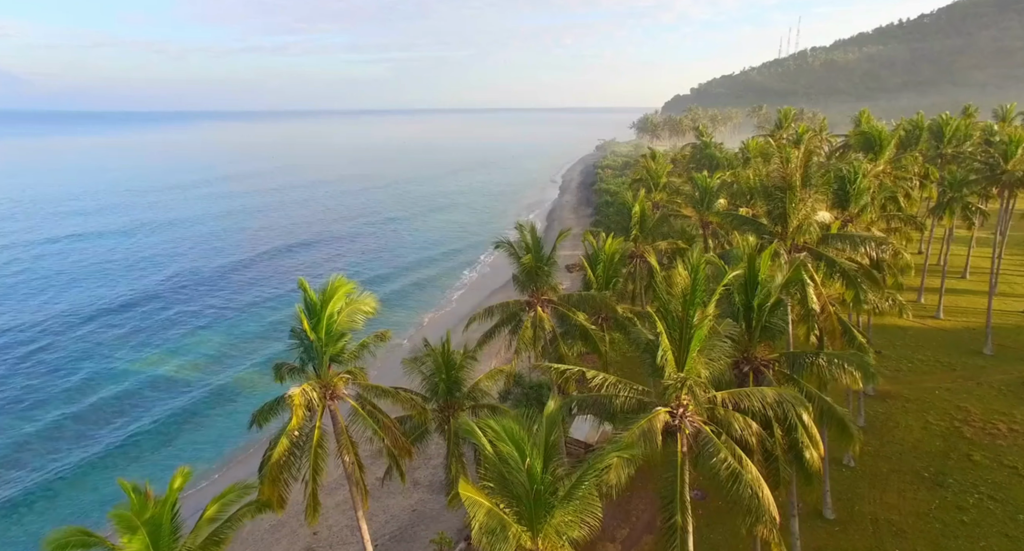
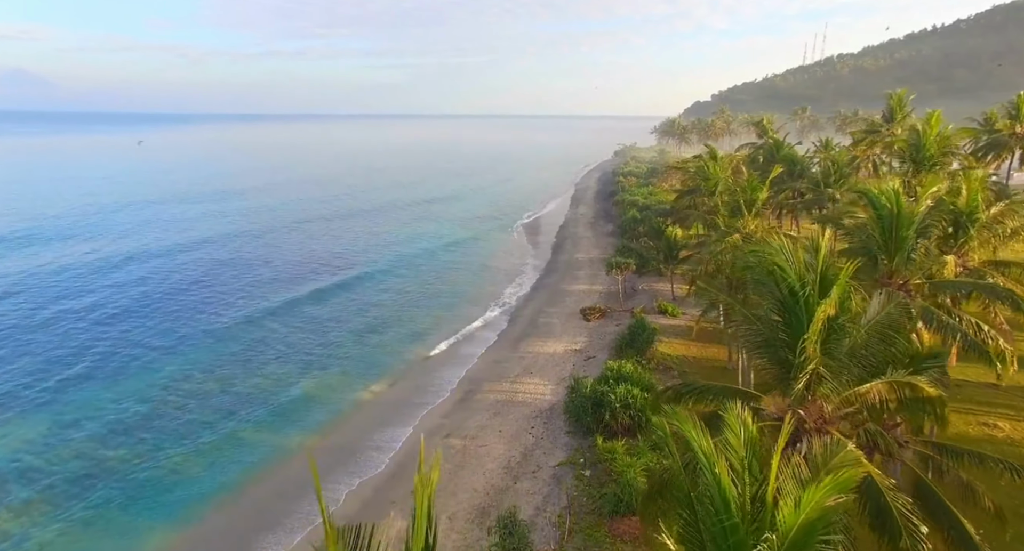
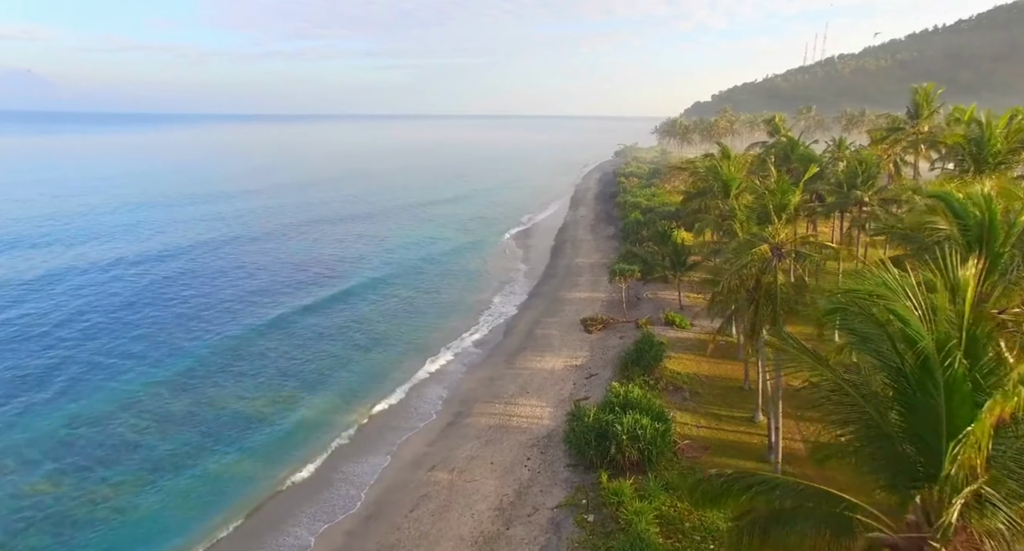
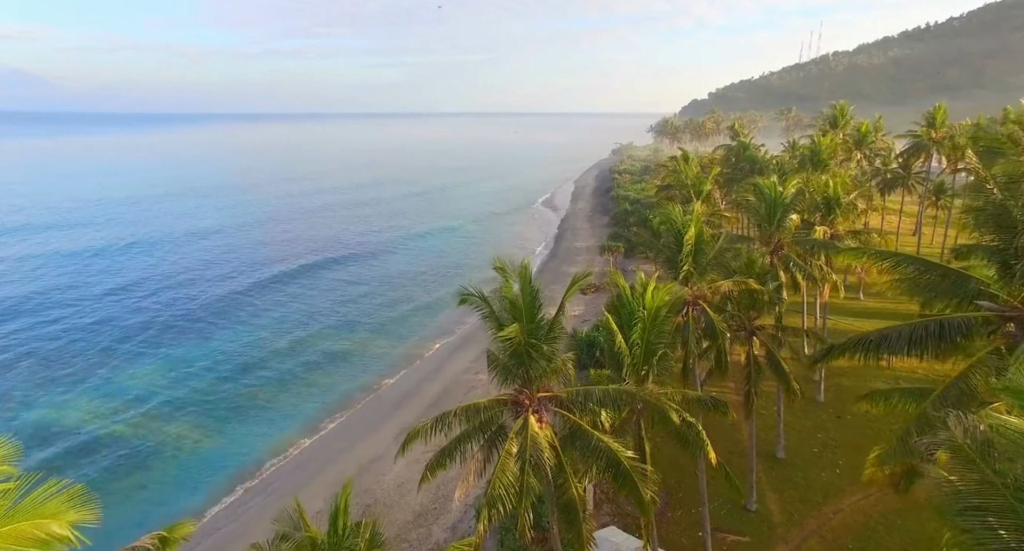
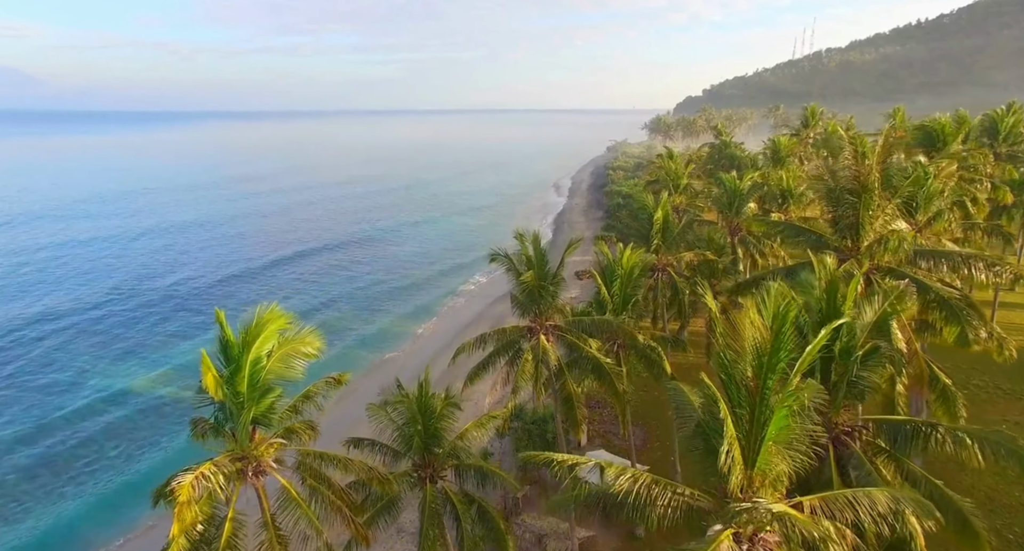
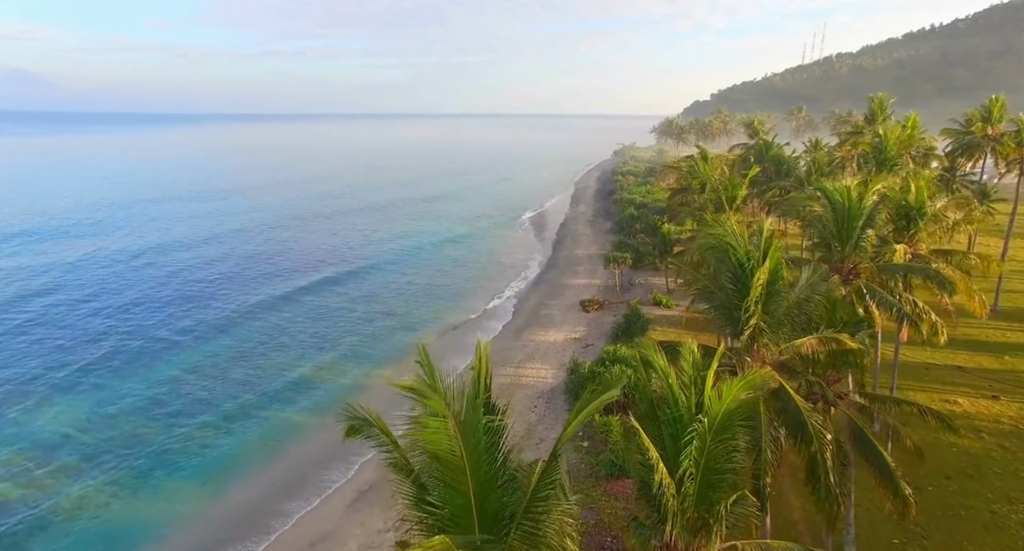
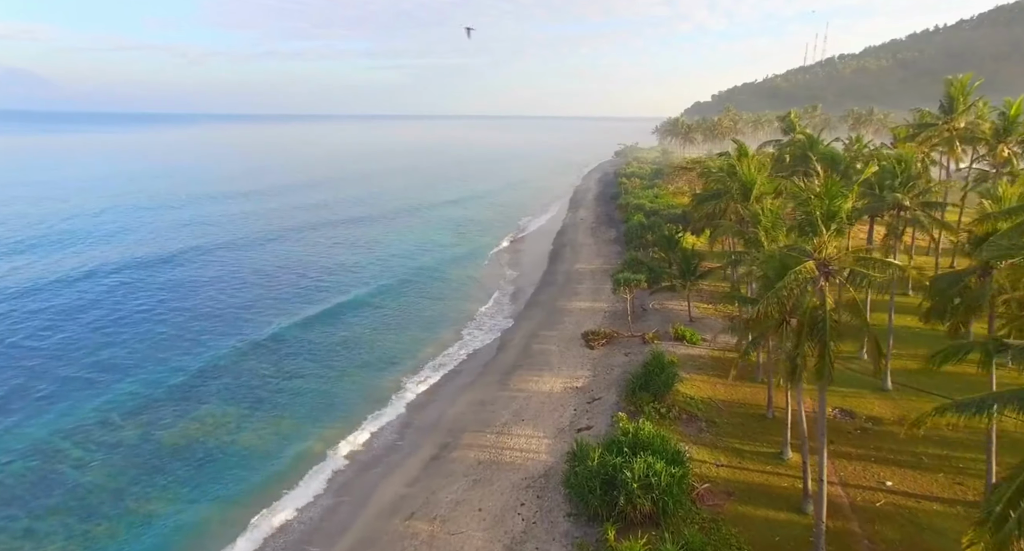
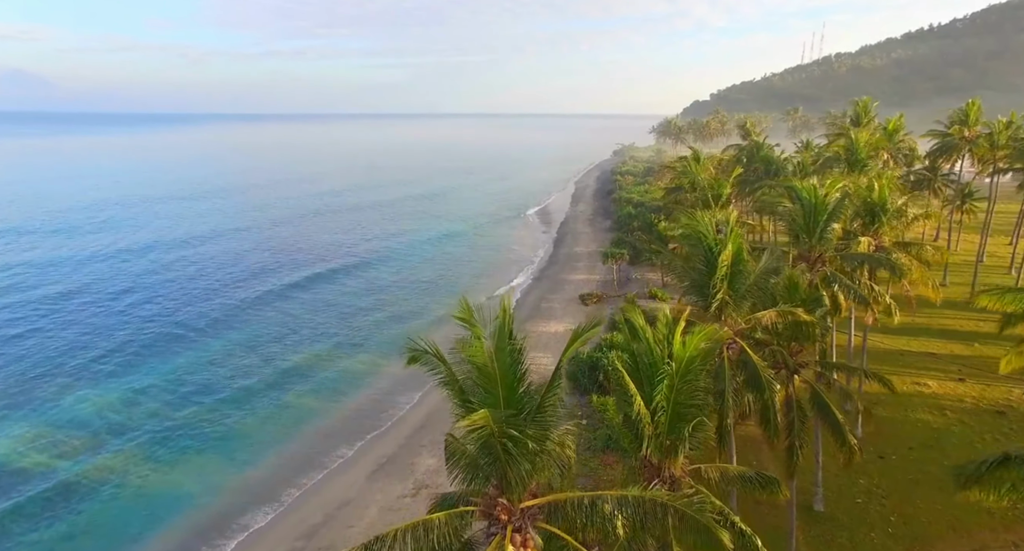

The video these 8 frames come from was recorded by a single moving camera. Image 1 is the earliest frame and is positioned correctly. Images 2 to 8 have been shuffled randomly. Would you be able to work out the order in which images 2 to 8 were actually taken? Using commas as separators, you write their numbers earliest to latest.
5, 4, 8, 6, 2, 3, 7
